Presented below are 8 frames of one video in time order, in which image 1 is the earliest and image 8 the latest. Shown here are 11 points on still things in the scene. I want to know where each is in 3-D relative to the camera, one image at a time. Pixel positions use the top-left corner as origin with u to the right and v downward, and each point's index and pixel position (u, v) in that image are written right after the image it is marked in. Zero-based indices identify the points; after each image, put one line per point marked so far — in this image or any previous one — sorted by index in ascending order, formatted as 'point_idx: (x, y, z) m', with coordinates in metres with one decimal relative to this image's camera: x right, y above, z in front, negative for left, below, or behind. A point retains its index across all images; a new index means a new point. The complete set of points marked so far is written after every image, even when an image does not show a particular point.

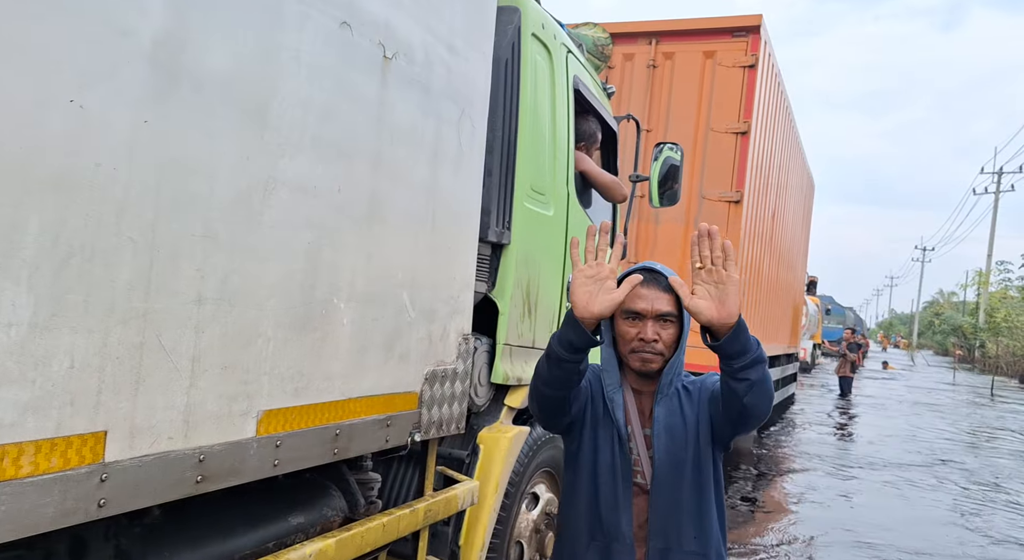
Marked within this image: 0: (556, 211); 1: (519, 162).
0: (+0.2, +0.3, +3.4) m
1: (0.0, +0.5, +3.0) m
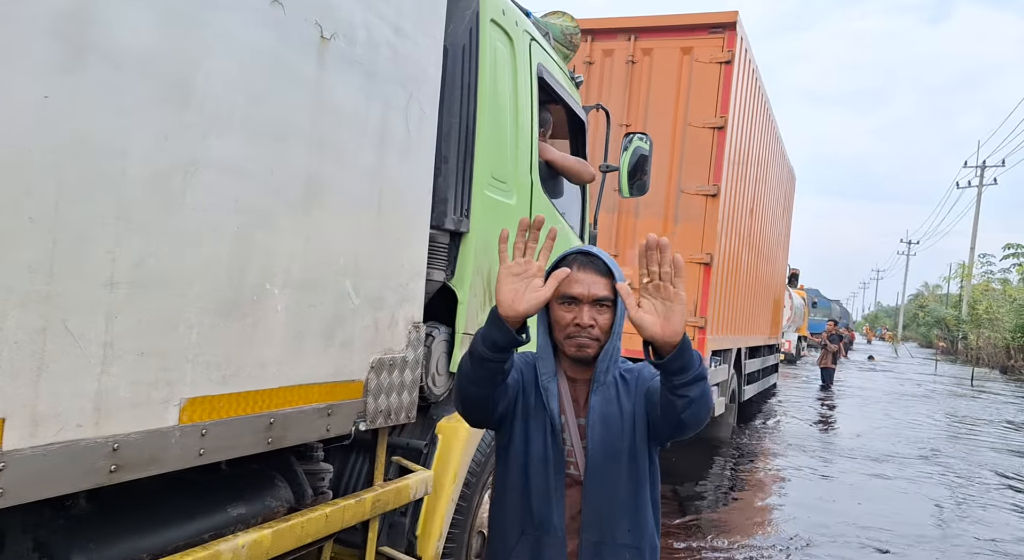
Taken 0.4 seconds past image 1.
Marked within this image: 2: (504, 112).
0: (0.0, +0.3, +3.3) m
1: (-0.1, +0.5, +3.0) m
2: (0.0, +0.7, +3.2) m
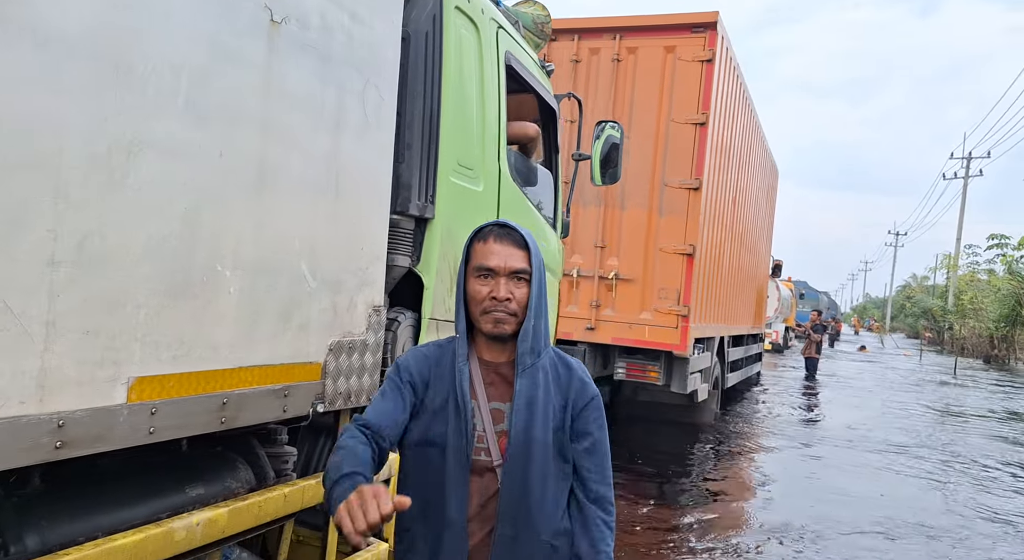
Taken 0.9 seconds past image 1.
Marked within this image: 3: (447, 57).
0: (-0.1, +0.4, +3.4) m
1: (-0.3, +0.6, +3.0) m
2: (-0.2, +0.8, +3.2) m
3: (-0.2, +0.9, +3.0) m
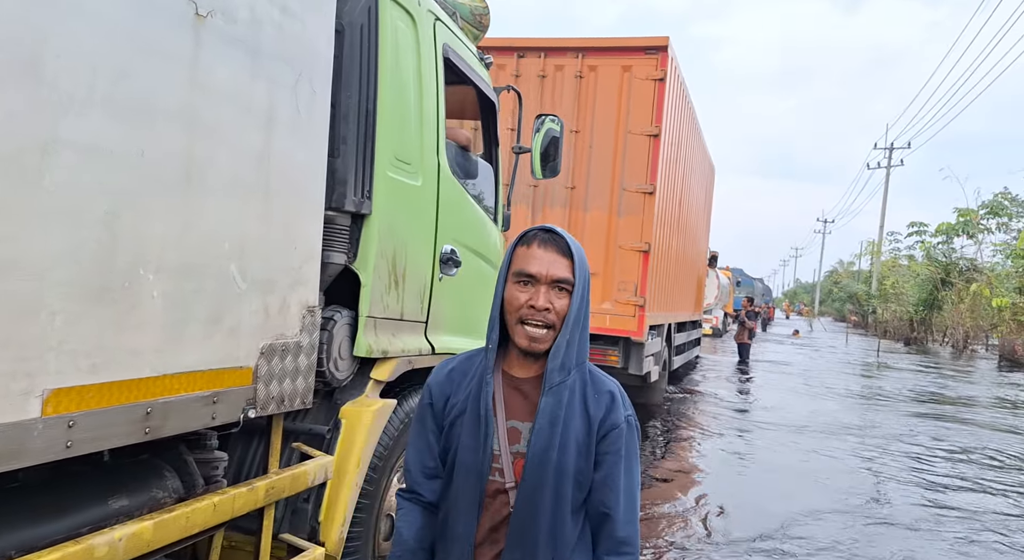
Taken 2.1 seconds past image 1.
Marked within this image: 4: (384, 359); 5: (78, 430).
0: (-0.4, +0.4, +3.3) m
1: (-0.5, +0.6, +2.9) m
2: (-0.4, +0.8, +3.1) m
3: (-0.5, +0.9, +3.0) m
4: (-0.5, -0.3, +3.1) m
5: (-0.9, -0.3, +1.6) m
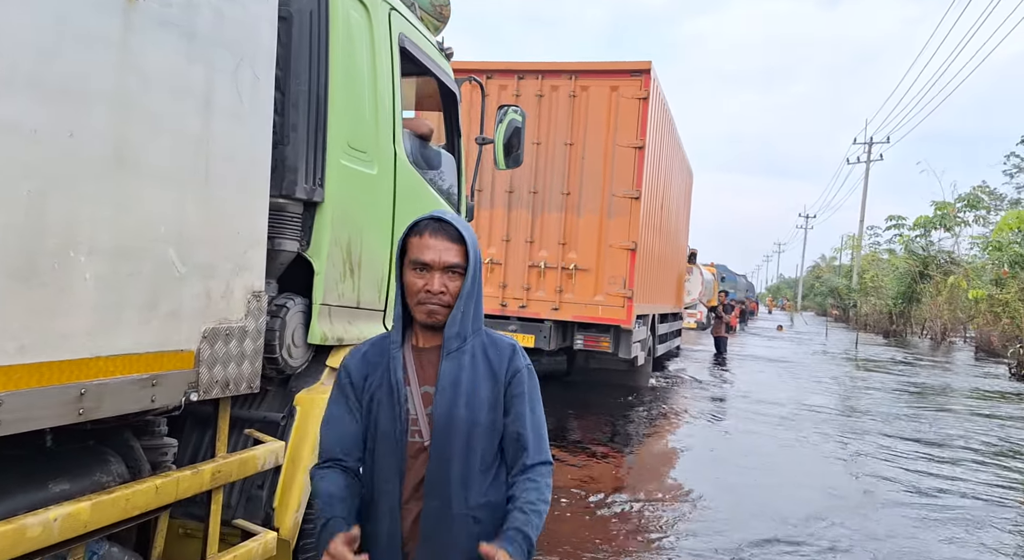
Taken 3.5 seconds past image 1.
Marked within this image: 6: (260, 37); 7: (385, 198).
0: (-0.6, +0.5, +3.3) m
1: (-0.7, +0.6, +3.0) m
2: (-0.6, +0.8, +3.2) m
3: (-0.7, +0.9, +3.0) m
4: (-0.7, -0.3, +3.1) m
5: (-1.0, -0.3, +1.6) m
6: (-0.7, +0.7, +2.3) m
7: (-0.6, +0.4, +3.4) m
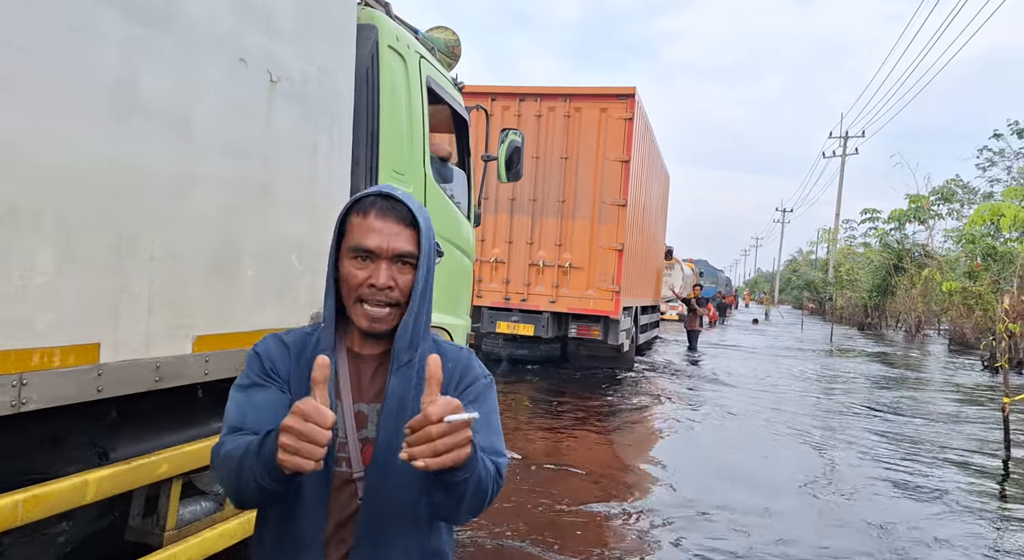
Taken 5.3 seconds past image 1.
0: (-0.5, +0.5, +4.1) m
1: (-0.6, +0.6, +3.8) m
2: (-0.6, +0.8, +4.0) m
3: (-0.6, +0.9, +3.8) m
4: (-0.6, -0.2, +3.9) m
5: (-0.9, -0.3, +2.4) m
6: (-0.7, +0.7, +3.1) m
7: (-0.5, +0.4, +4.2) m
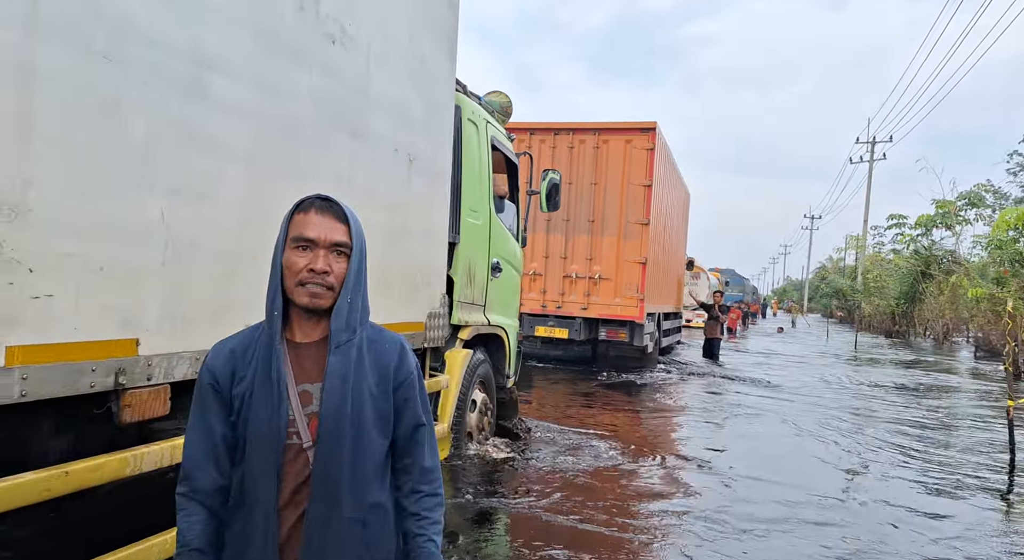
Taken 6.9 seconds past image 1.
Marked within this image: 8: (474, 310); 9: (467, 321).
0: (-0.2, +0.4, +5.5) m
1: (-0.3, +0.6, +5.1) m
2: (-0.3, +0.8, +5.3) m
3: (-0.3, +0.9, +5.2) m
4: (-0.3, -0.3, +5.3) m
5: (-0.7, -0.3, +3.7) m
6: (-0.4, +0.7, +4.5) m
7: (-0.2, +0.3, +5.5) m
8: (-0.3, -0.2, +5.4) m
9: (-0.3, -0.3, +5.3) m
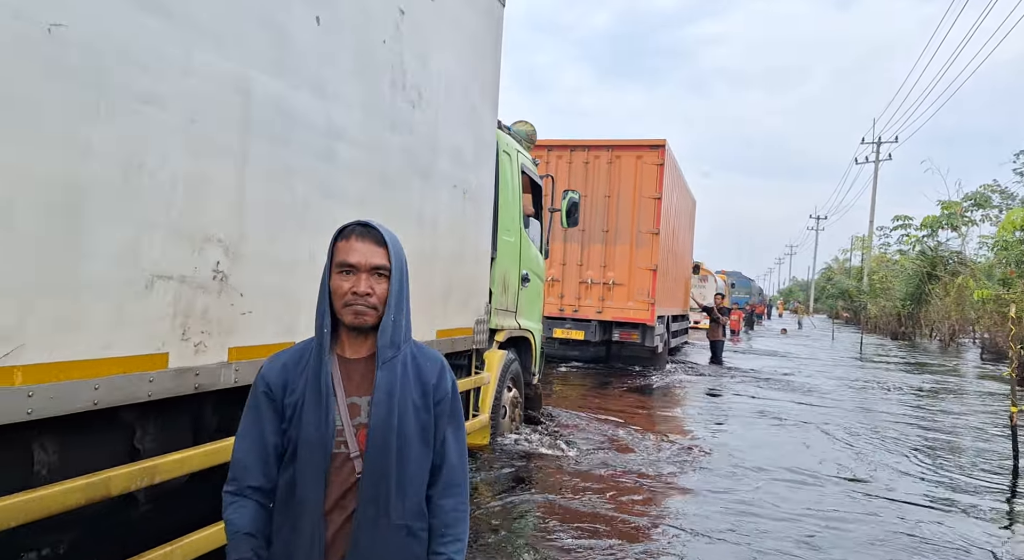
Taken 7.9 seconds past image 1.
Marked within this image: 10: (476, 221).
0: (0.0, +0.3, +6.3) m
1: (-0.1, +0.5, +5.9) m
2: (0.0, +0.7, +6.1) m
3: (-0.1, +0.8, +5.9) m
4: (-0.1, -0.4, +6.1) m
5: (-0.4, -0.4, +4.5) m
6: (-0.2, +0.6, +5.2) m
7: (0.0, +0.2, +6.3) m
8: (0.0, -0.3, +6.2) m
9: (-0.1, -0.4, +6.1) m
10: (-0.2, +0.4, +5.0) m
